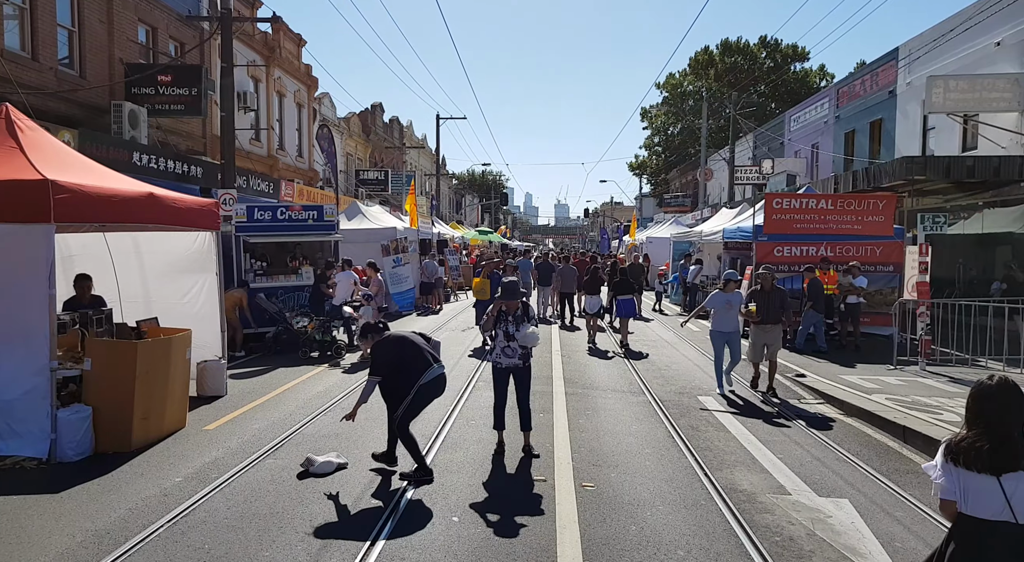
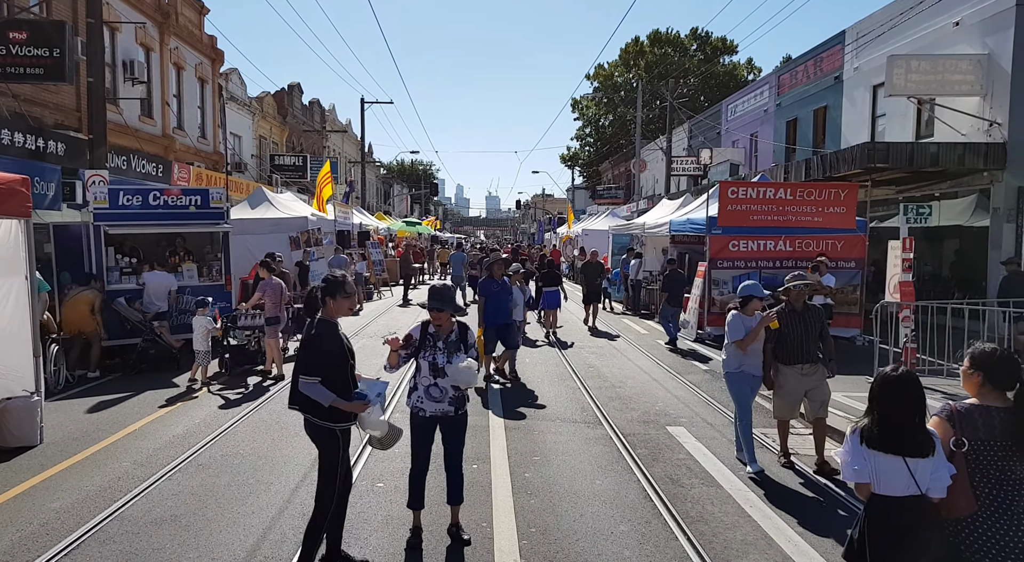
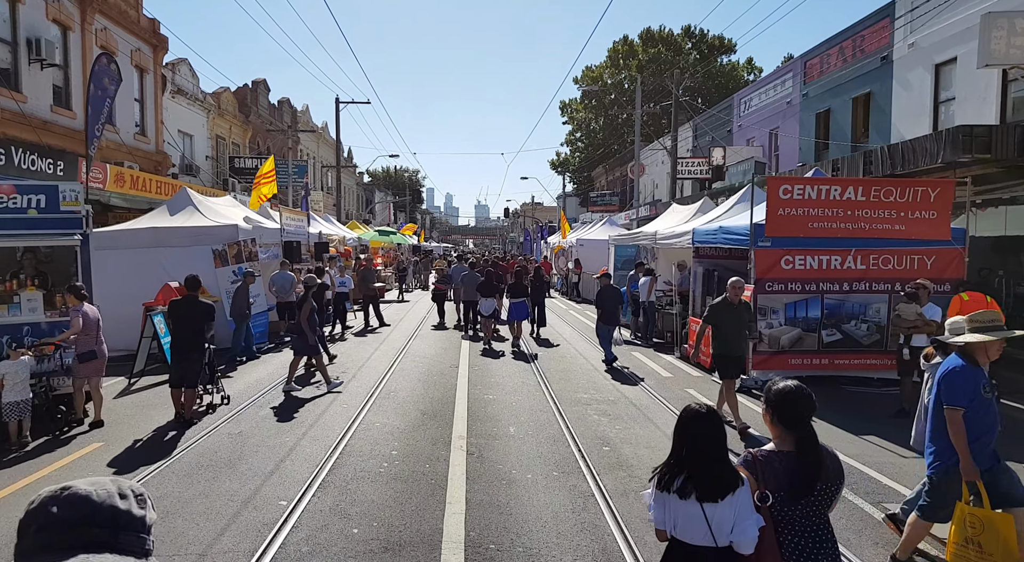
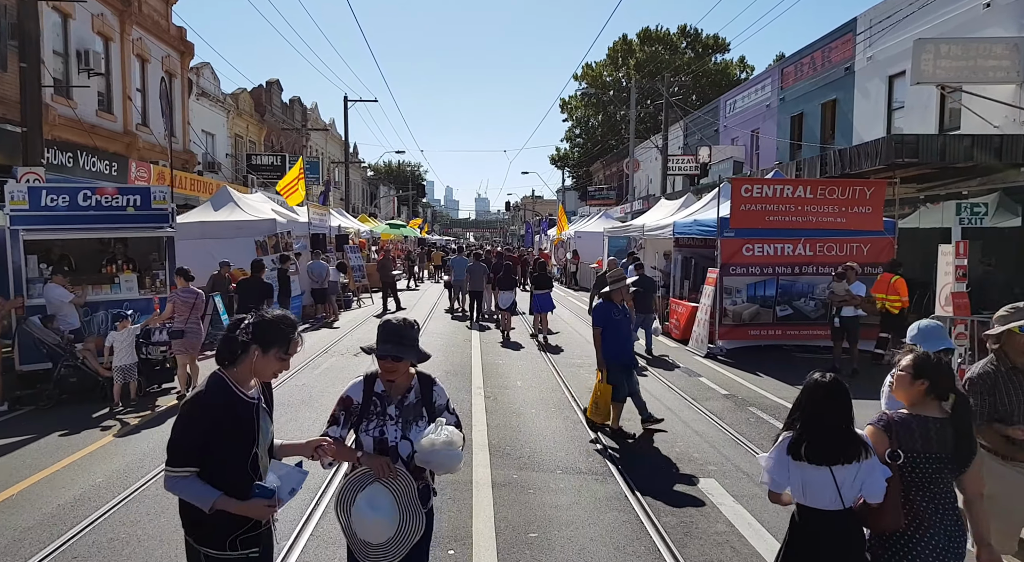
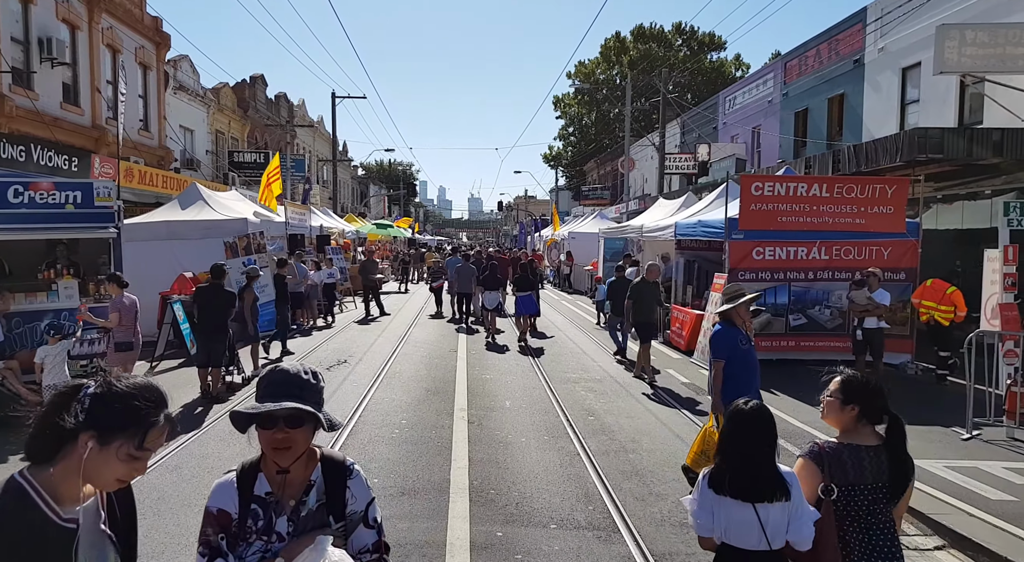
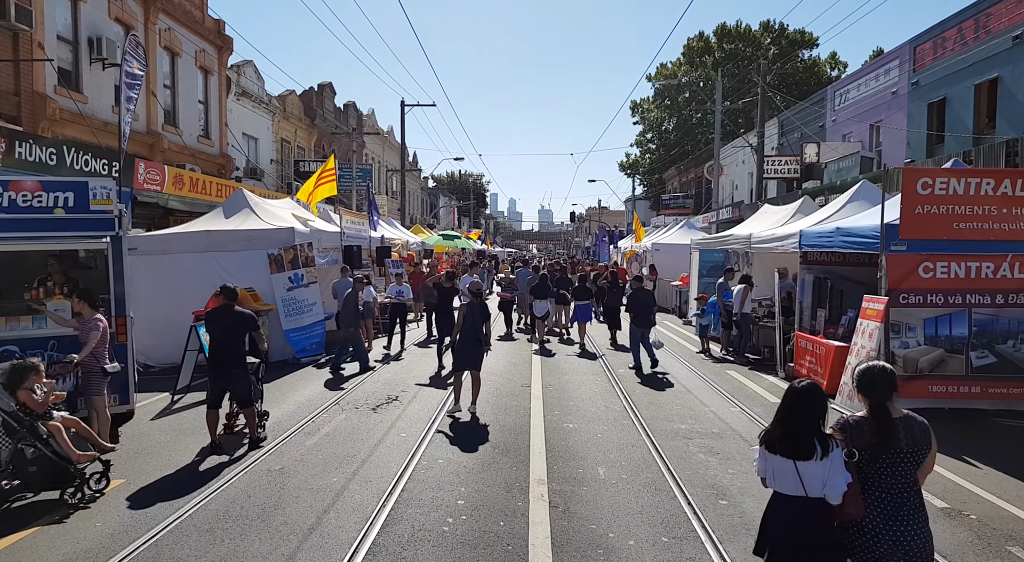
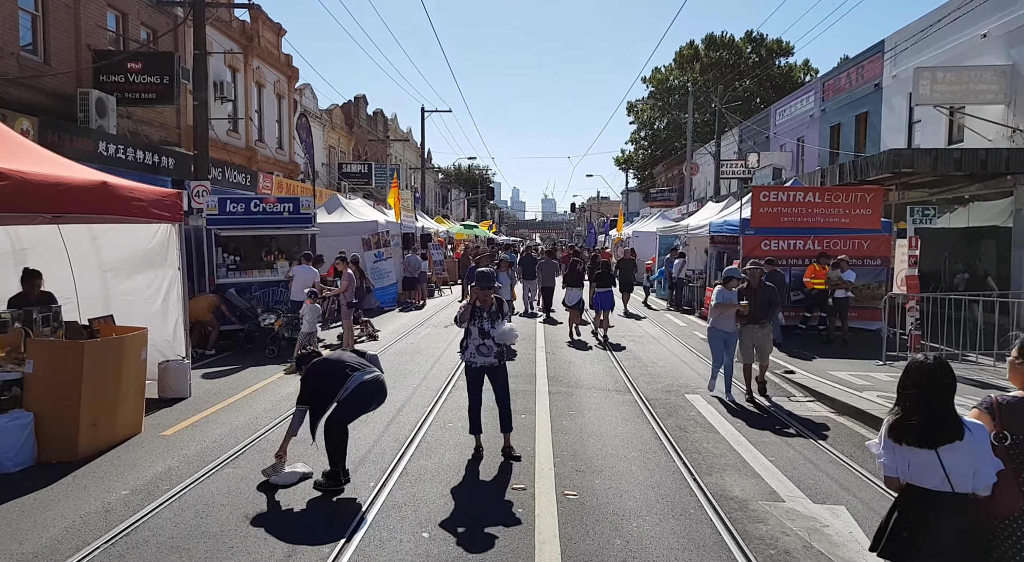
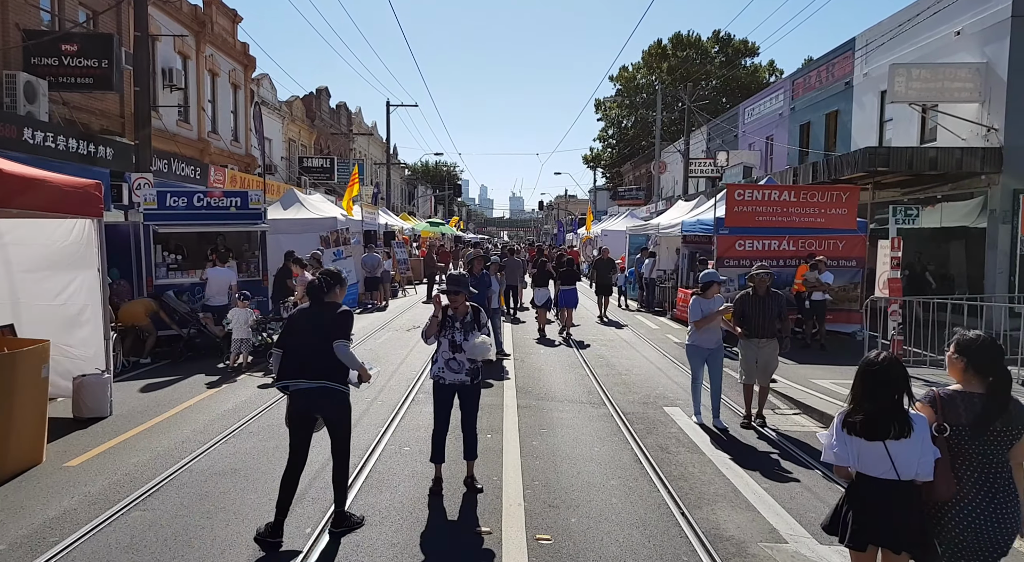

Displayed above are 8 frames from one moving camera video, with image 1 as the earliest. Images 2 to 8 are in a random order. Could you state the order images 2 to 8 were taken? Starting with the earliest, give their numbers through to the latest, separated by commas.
7, 8, 2, 4, 5, 3, 6
